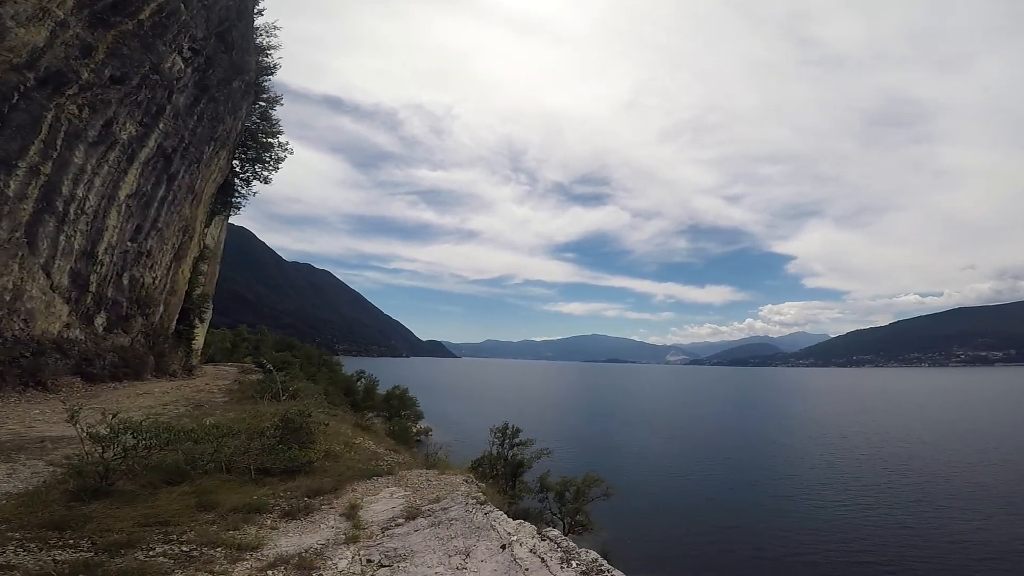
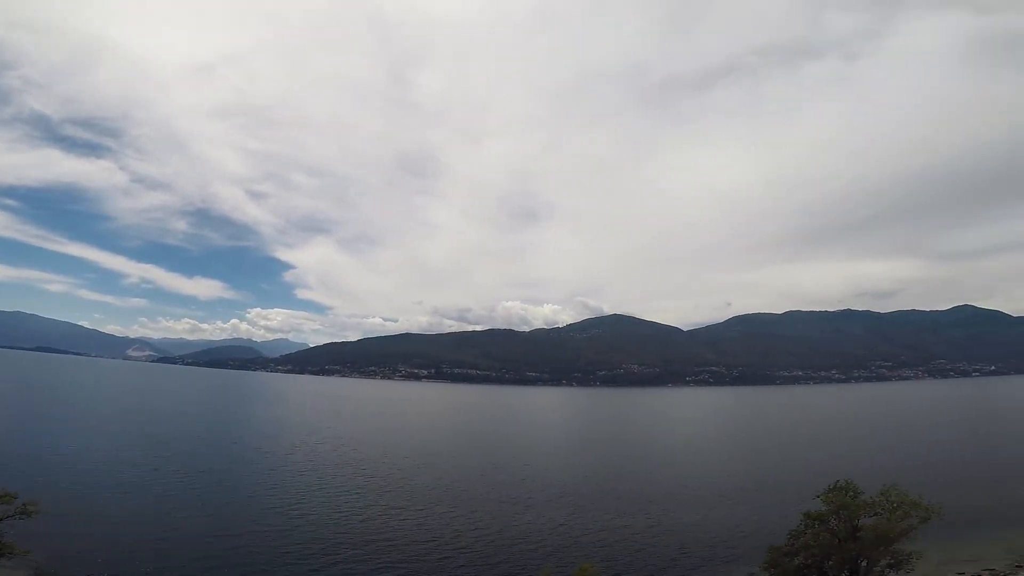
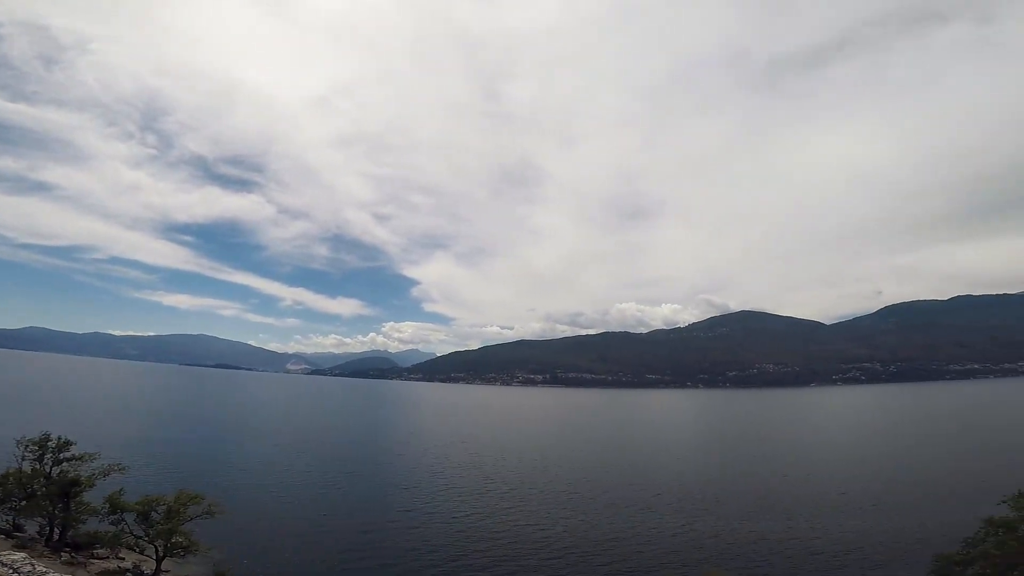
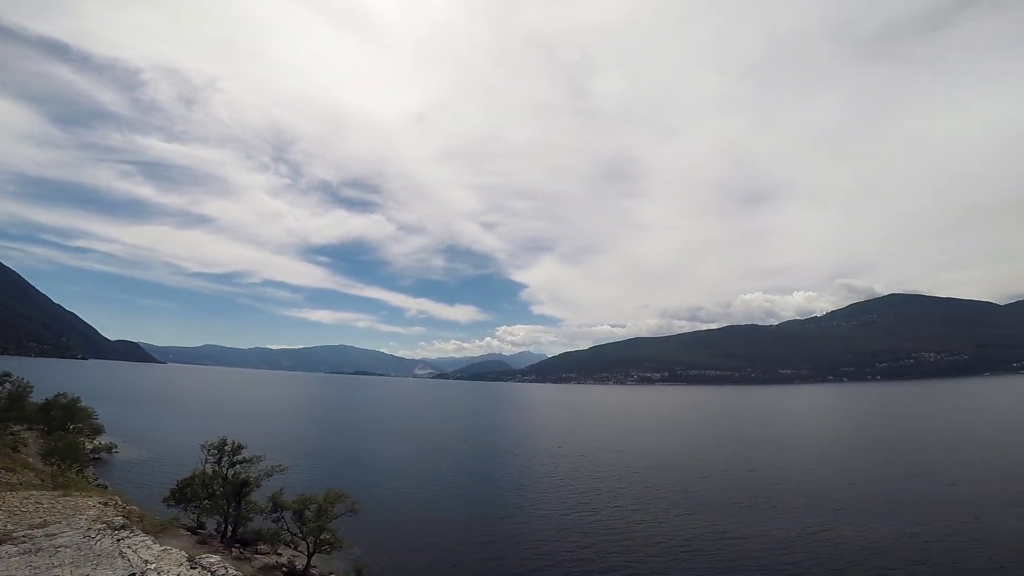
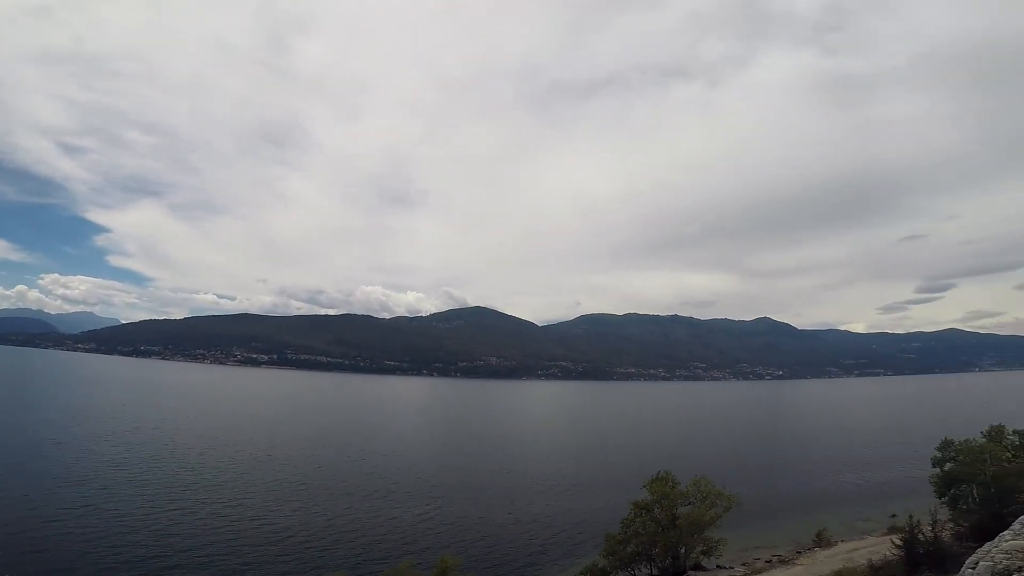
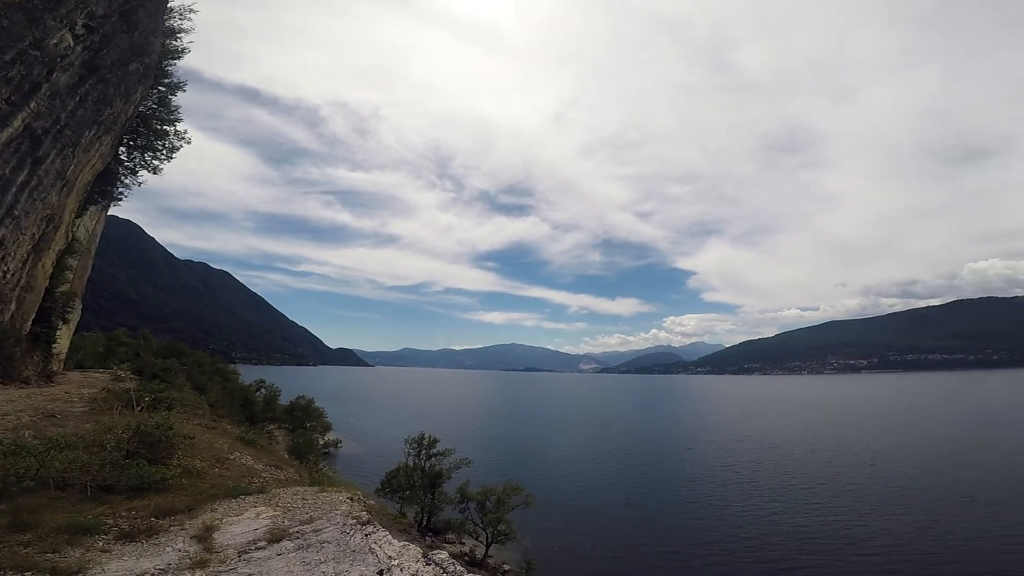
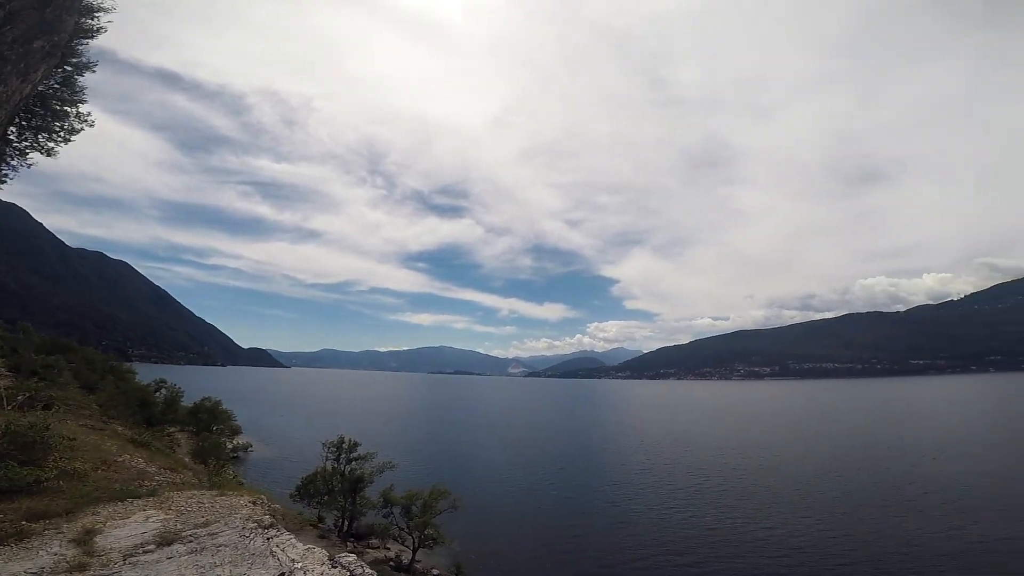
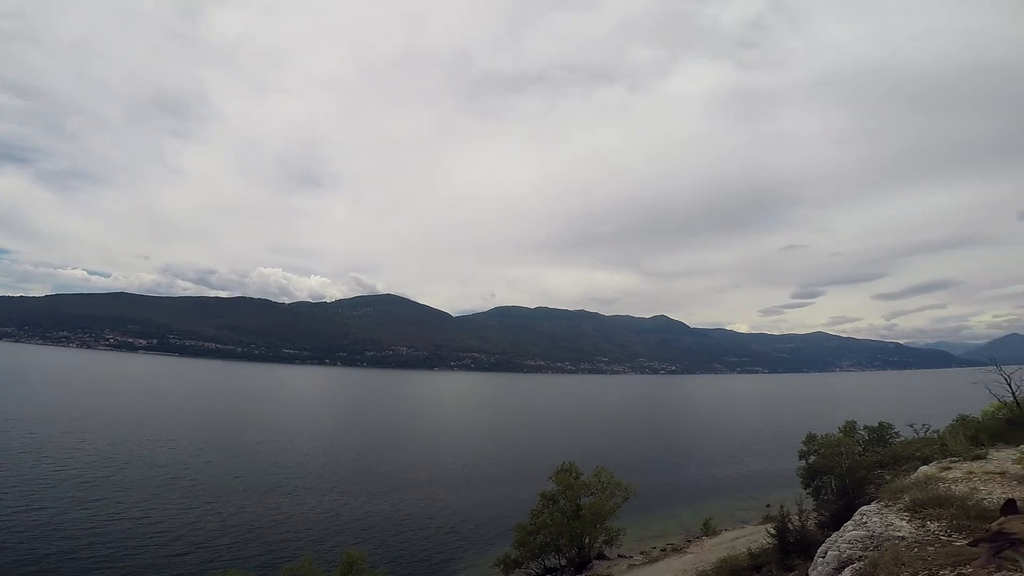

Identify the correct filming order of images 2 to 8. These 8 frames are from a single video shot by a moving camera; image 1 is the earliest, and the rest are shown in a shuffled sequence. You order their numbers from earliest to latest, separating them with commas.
6, 7, 4, 3, 2, 5, 8
